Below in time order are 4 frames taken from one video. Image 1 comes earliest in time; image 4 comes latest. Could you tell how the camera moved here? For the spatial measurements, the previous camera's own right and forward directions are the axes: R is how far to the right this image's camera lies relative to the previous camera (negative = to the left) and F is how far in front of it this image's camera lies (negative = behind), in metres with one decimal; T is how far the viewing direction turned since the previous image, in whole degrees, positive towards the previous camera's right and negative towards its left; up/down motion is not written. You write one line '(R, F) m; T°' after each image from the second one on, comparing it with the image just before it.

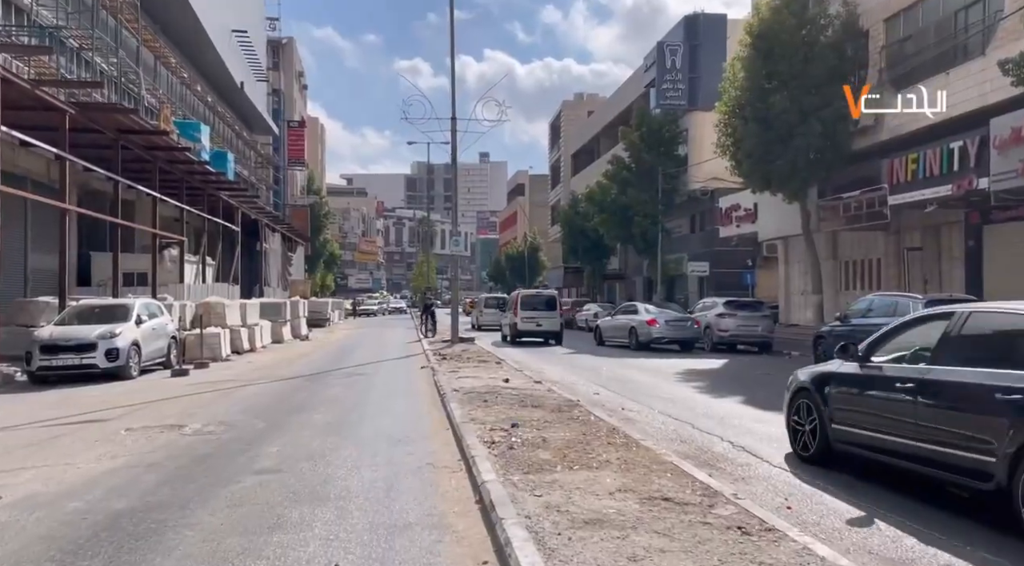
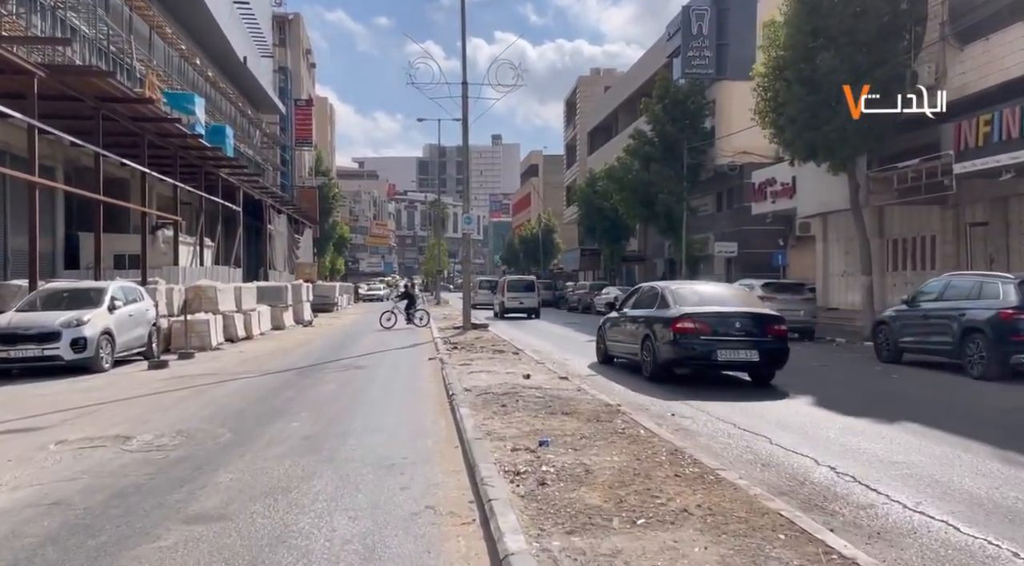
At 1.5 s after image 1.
(-0.1, +2.2) m; -1°
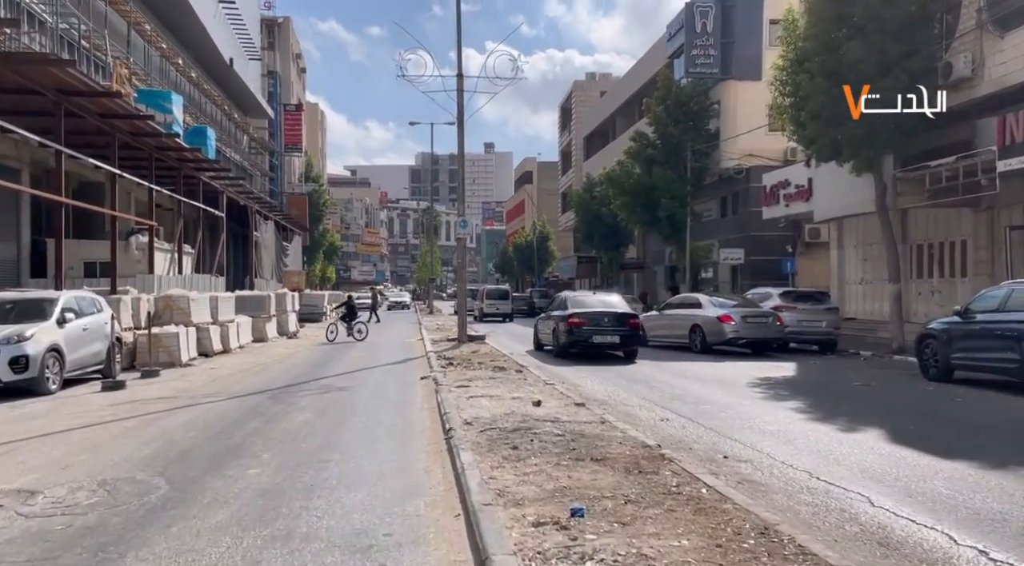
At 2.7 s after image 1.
(-0.2, +1.9) m; +1°
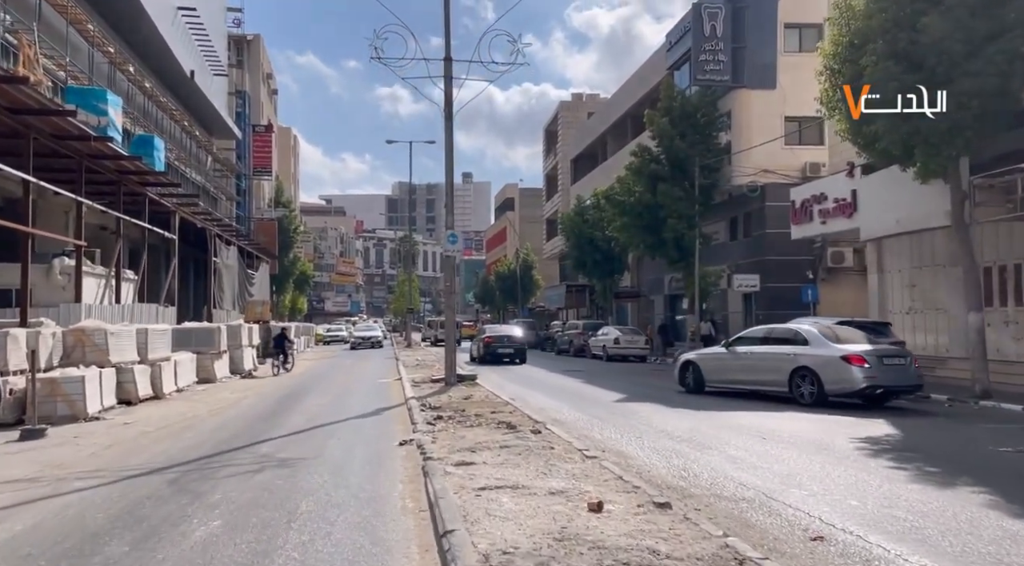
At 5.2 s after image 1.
(-0.5, +4.1) m; +2°
